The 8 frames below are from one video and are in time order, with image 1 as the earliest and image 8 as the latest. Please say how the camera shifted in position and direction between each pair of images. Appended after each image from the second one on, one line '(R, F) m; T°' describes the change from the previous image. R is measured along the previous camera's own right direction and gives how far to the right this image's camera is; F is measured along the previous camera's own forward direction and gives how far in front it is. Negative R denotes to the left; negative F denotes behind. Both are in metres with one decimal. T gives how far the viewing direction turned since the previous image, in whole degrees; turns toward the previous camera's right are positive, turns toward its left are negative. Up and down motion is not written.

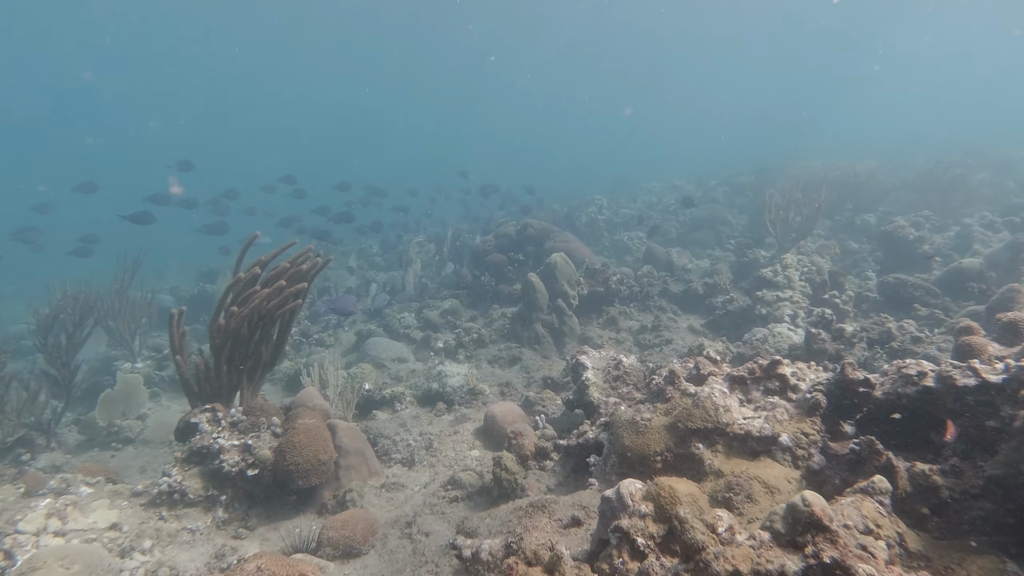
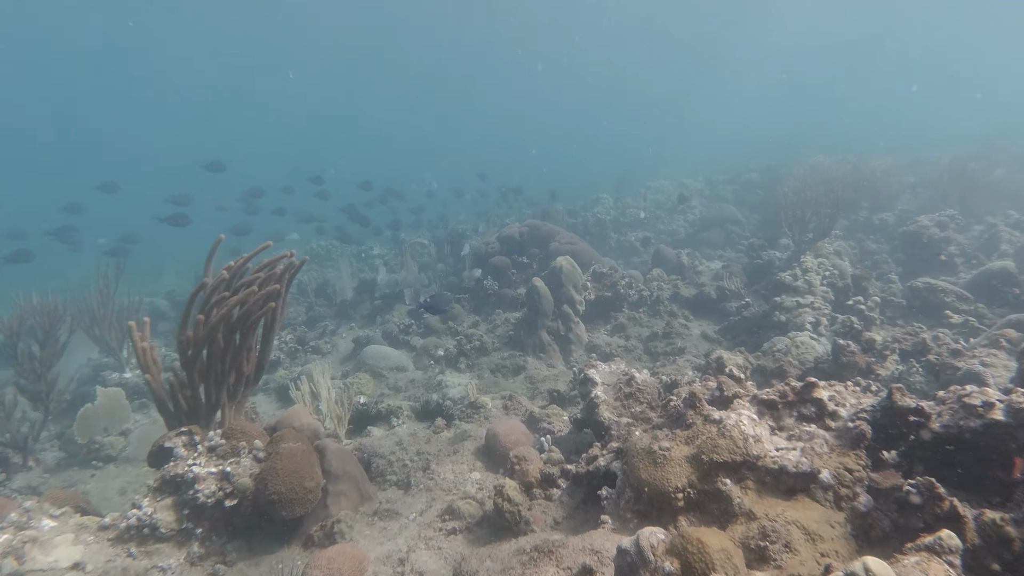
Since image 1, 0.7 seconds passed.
(0.0, +0.5) m; 0°
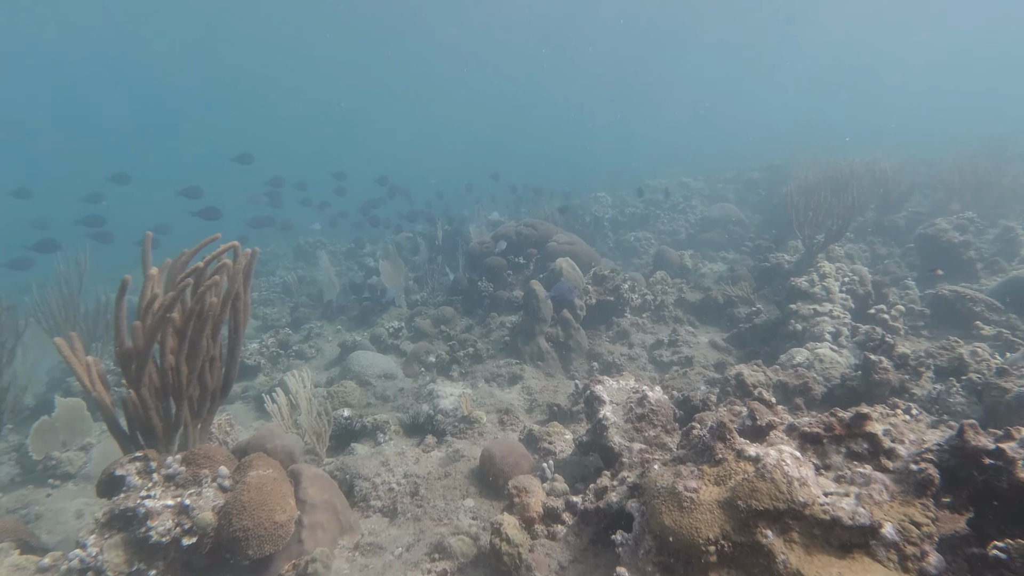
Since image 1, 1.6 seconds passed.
(-0.1, +0.6) m; +1°
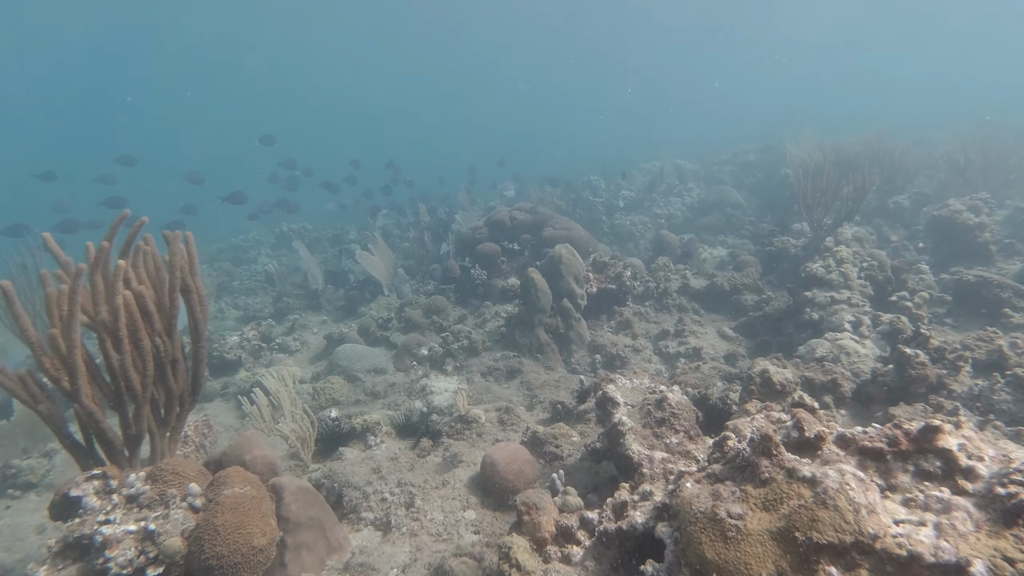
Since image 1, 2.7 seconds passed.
(-0.1, +0.5) m; +1°
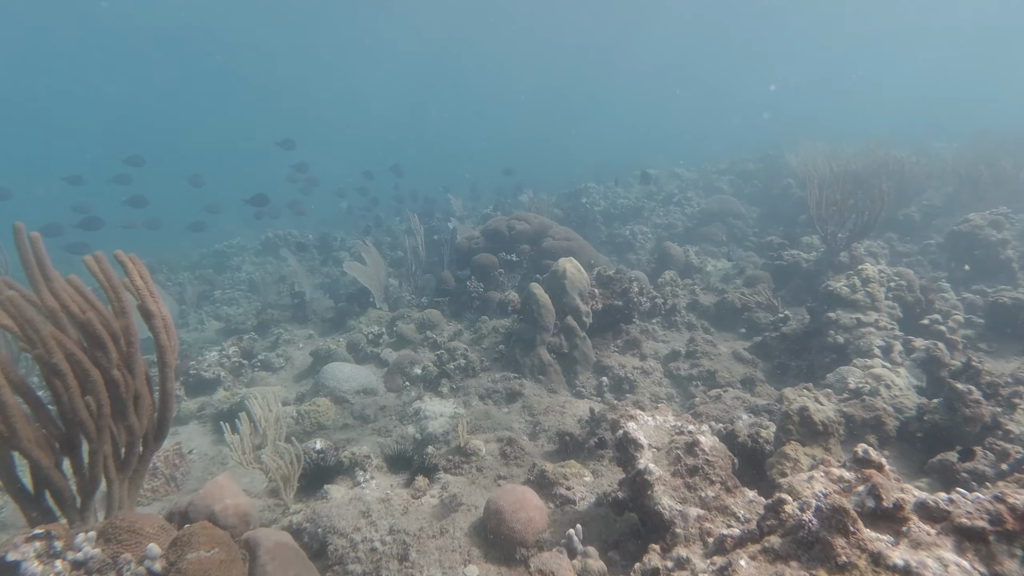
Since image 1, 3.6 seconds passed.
(-0.1, +0.5) m; +1°
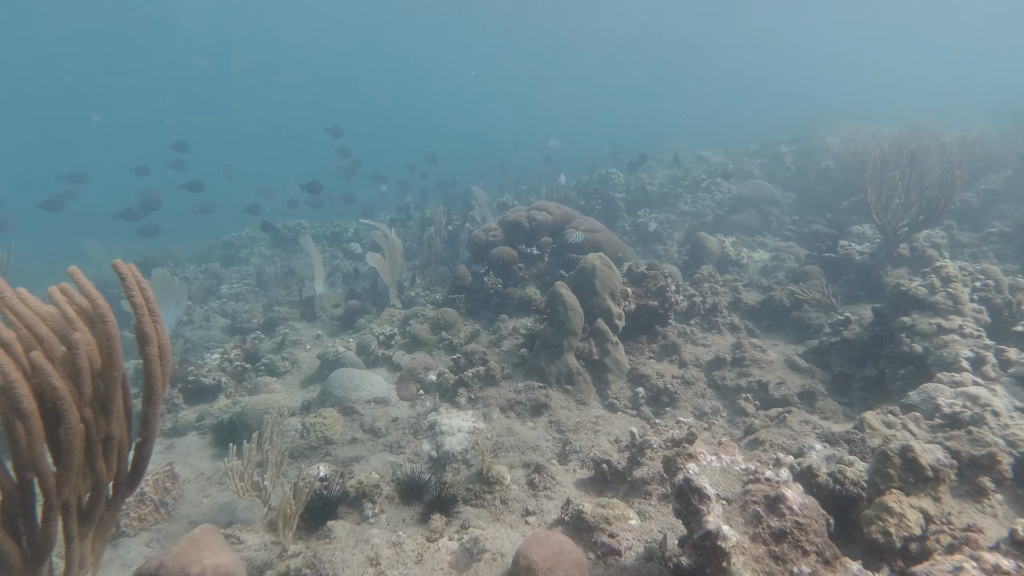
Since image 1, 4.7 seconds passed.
(-0.1, +0.8) m; -1°
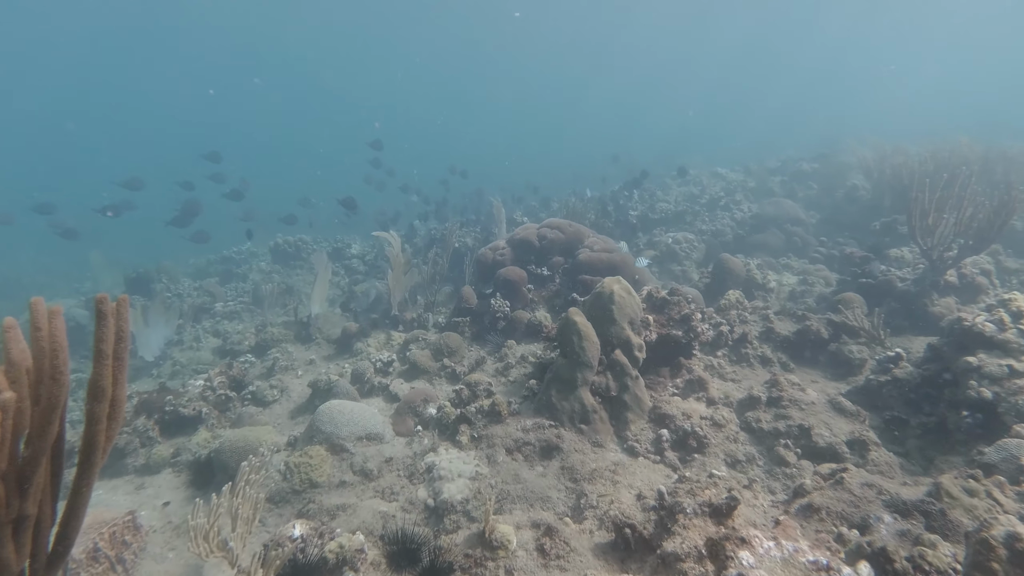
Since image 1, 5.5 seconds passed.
(0.0, +0.7) m; -1°
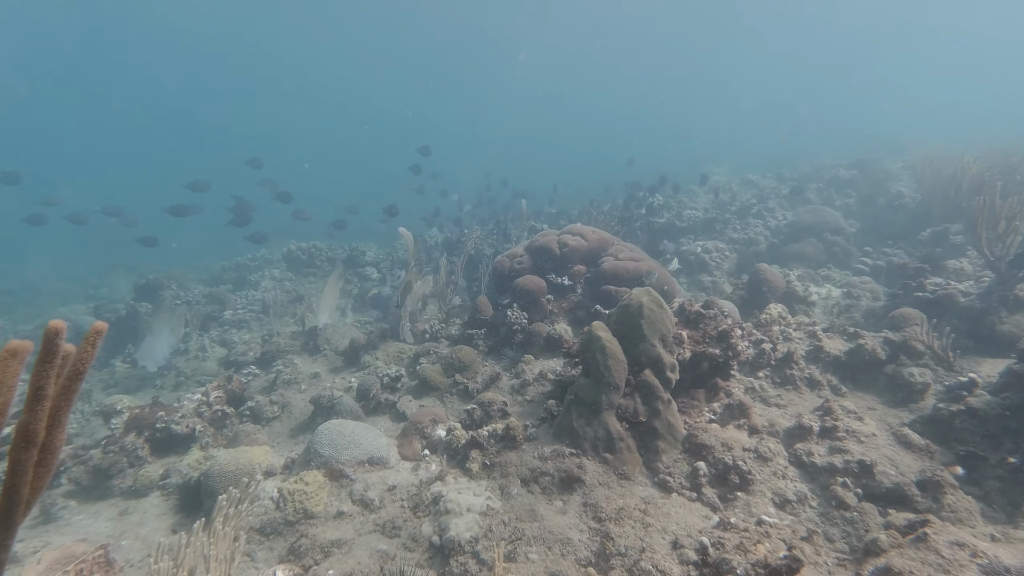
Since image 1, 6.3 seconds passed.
(0.0, +0.6) m; -2°
